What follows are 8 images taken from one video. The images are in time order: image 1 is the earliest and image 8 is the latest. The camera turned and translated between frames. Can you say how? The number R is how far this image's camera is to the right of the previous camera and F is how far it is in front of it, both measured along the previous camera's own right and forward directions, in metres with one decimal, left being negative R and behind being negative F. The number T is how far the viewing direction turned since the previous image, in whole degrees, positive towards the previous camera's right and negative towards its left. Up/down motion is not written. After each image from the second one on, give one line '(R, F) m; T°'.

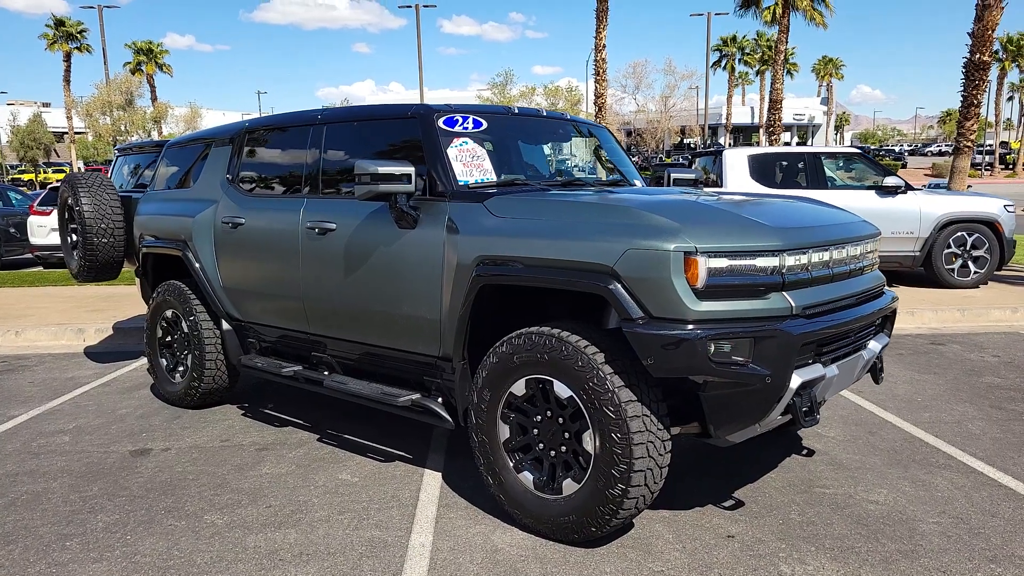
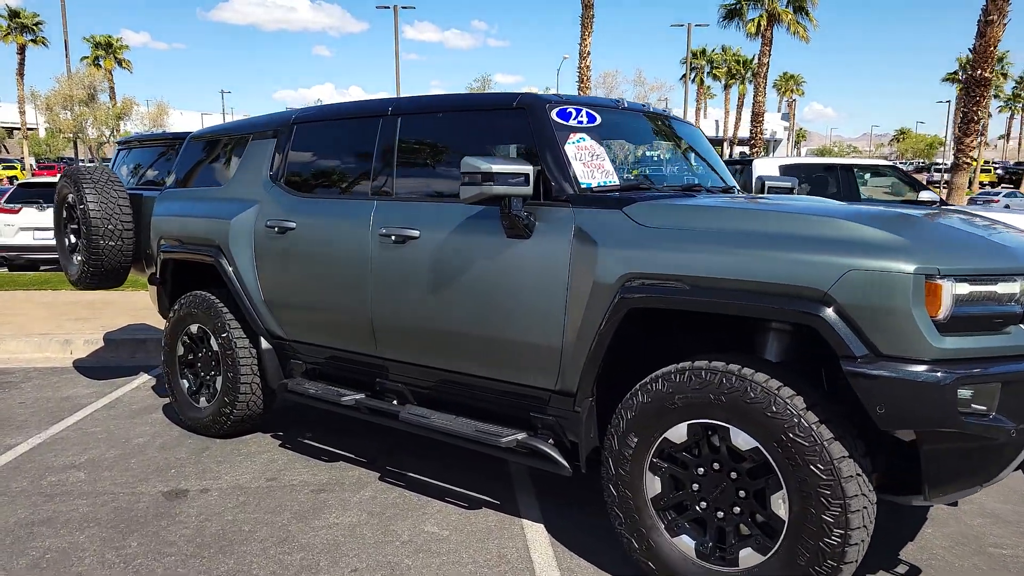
(-0.7, +0.6) m; +3°
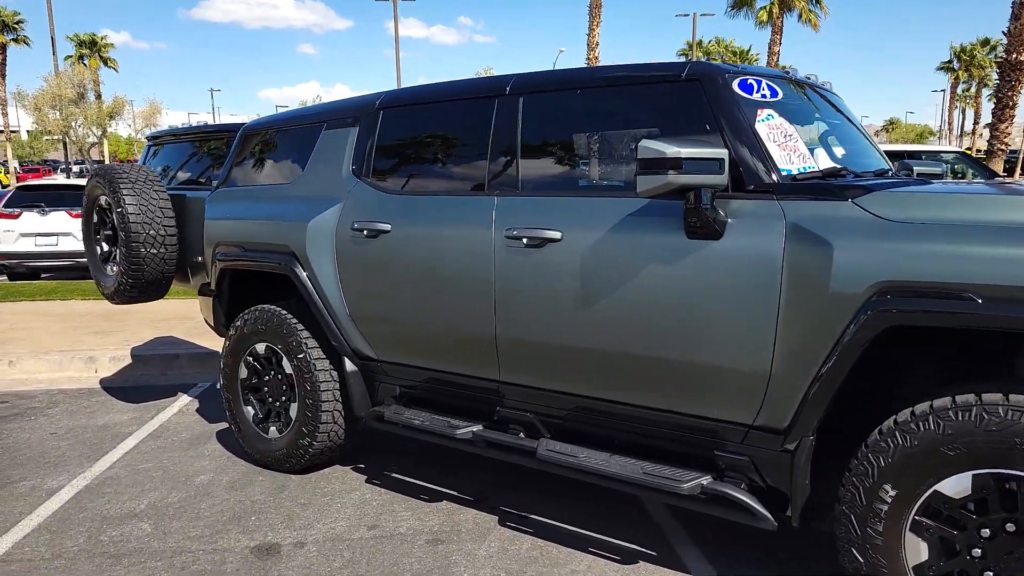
(-0.7, +0.6) m; +1°
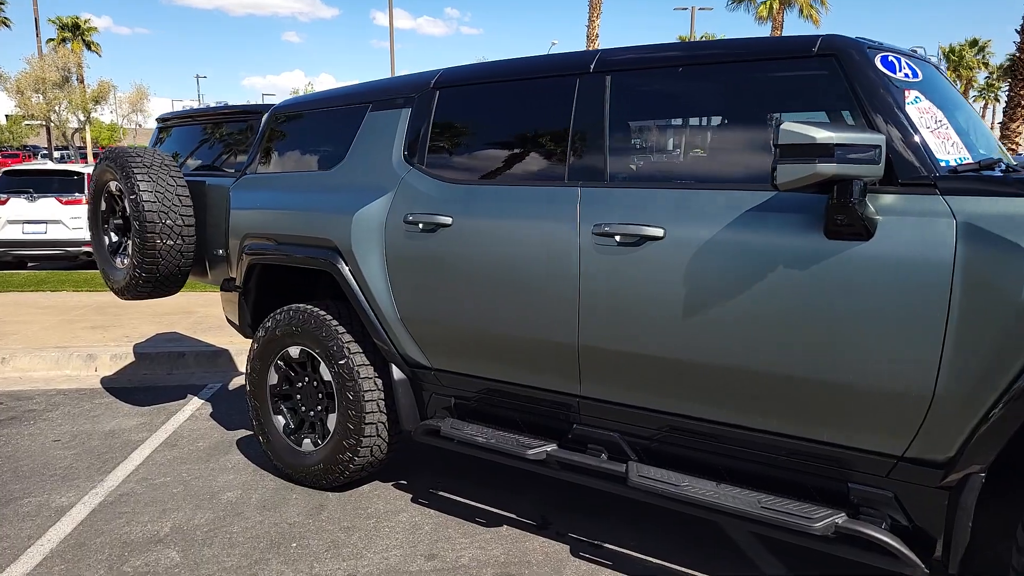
(-0.4, +0.4) m; +1°
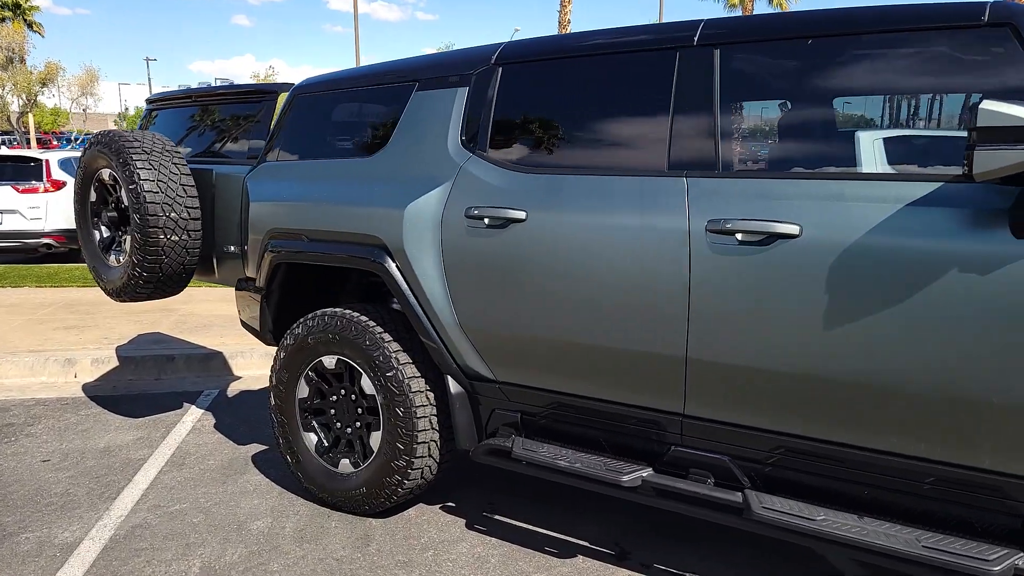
(-0.5, +0.4) m; +3°
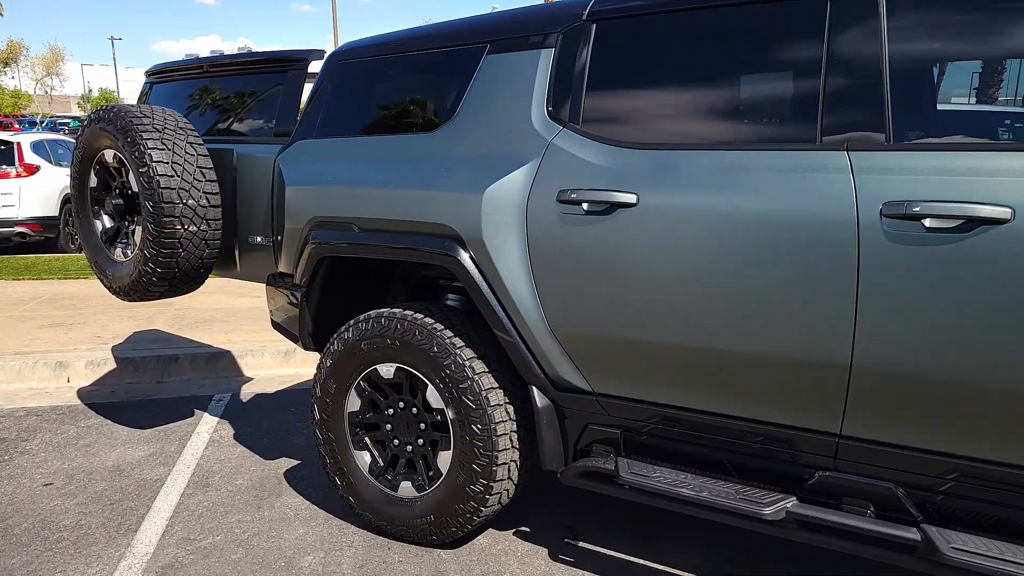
(-0.4, +0.4) m; +2°
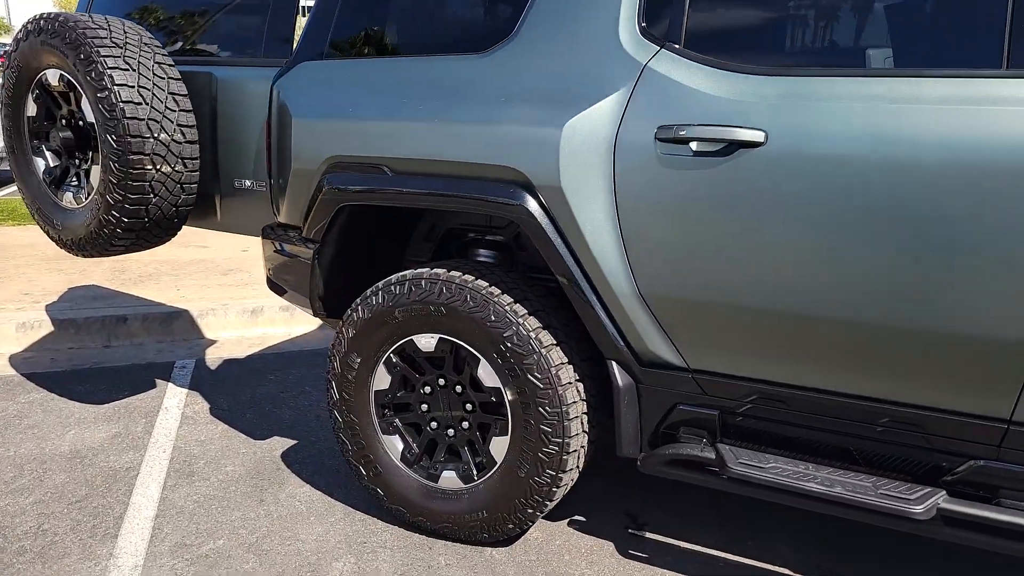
(-0.4, +0.5) m; +6°
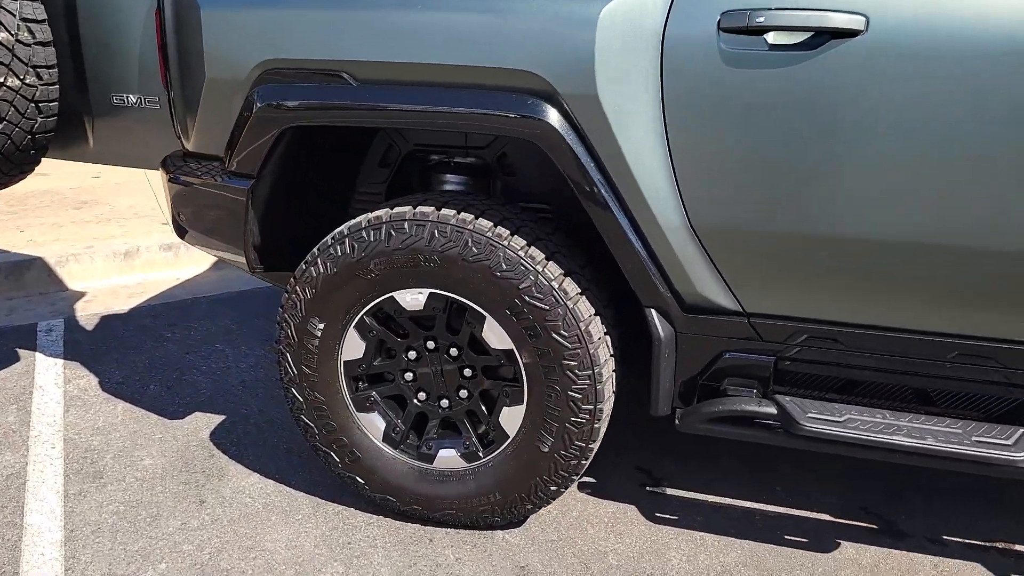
(-0.4, +0.5) m; +10°
